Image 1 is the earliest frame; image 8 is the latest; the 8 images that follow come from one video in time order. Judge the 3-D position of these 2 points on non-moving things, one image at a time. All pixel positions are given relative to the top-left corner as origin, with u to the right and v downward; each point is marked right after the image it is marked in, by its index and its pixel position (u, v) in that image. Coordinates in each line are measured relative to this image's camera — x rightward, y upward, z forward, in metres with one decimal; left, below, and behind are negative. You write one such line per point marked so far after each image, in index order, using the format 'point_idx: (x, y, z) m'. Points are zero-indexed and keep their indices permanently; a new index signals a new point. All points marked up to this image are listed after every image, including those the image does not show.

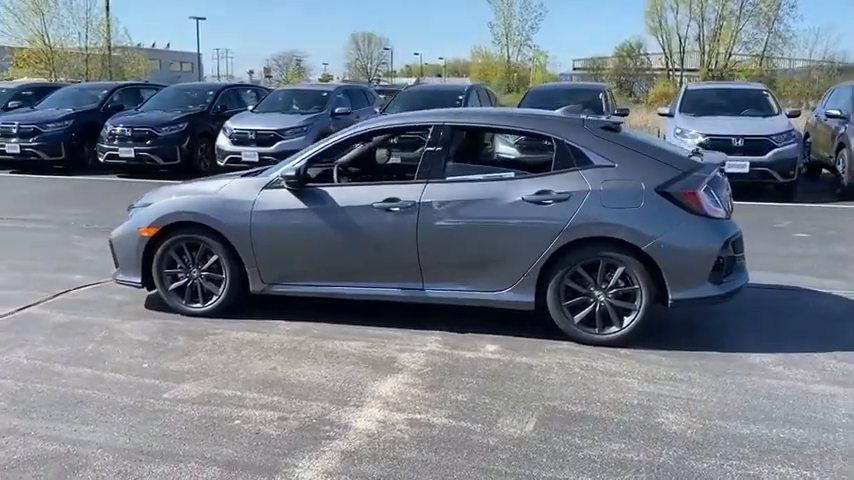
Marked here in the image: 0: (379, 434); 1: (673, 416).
0: (-0.3, -1.0, +3.9) m
1: (+1.4, -1.0, +4.1) m
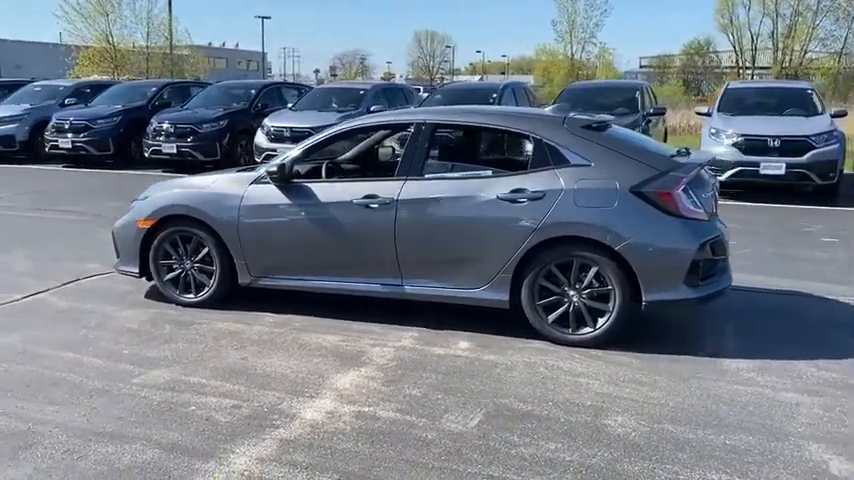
0: (-0.6, -1.0, +4.0) m
1: (+1.1, -1.0, +4.1) m
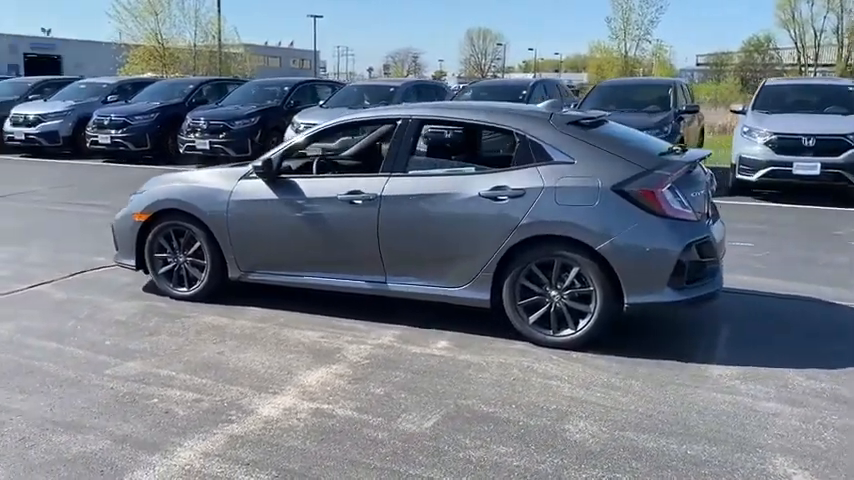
0: (-0.8, -1.0, +3.9) m
1: (+0.8, -1.0, +3.9) m
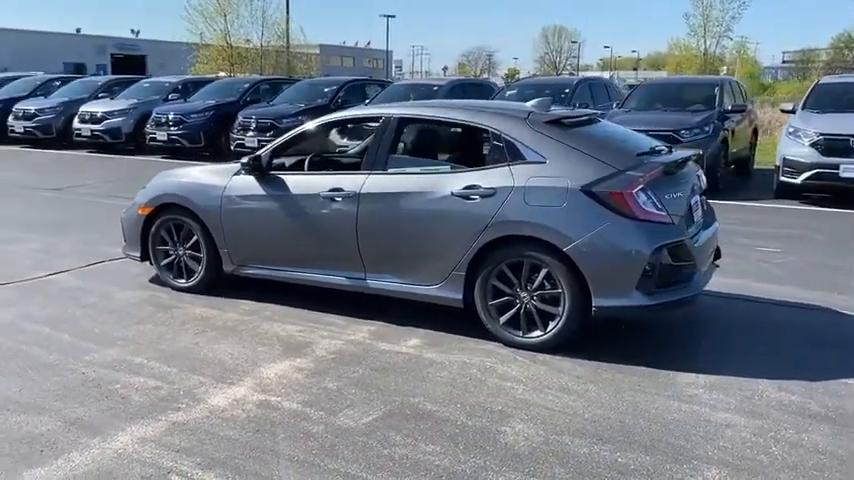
0: (-1.1, -0.9, +4.1) m
1: (+0.5, -1.0, +3.9) m
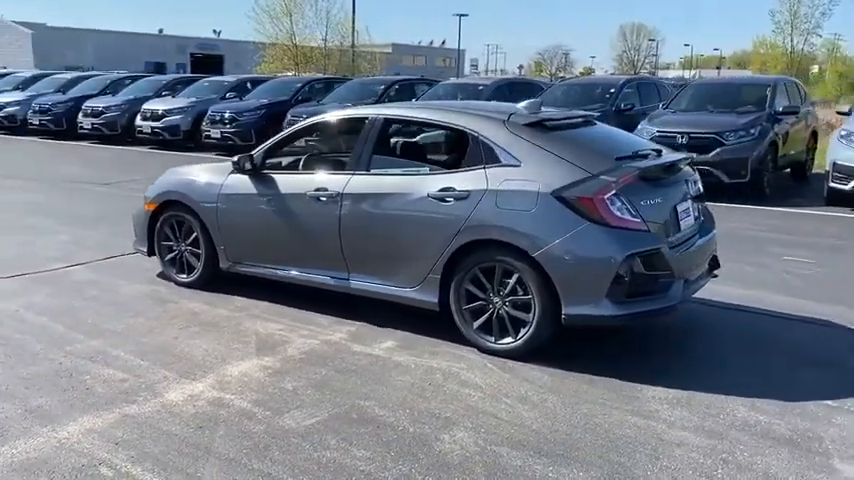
0: (-1.4, -0.9, +4.1) m
1: (+0.2, -1.0, +3.8) m
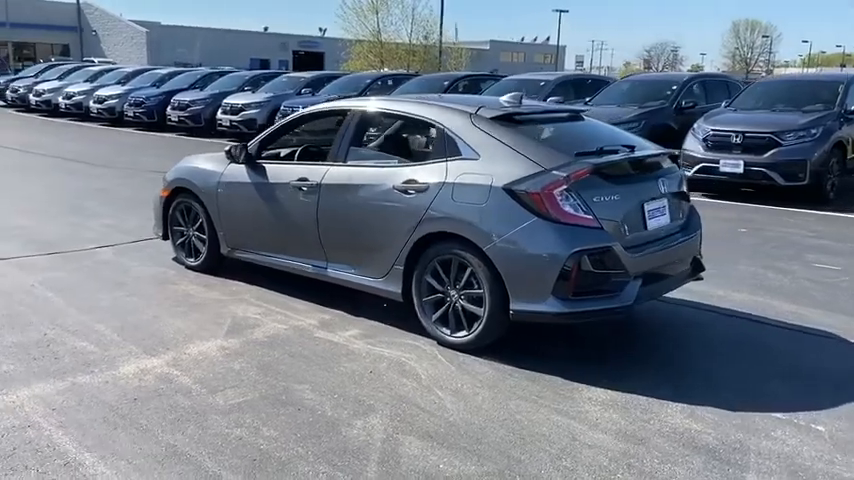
0: (-1.8, -0.8, +4.4) m
1: (-0.3, -0.9, +3.8) m
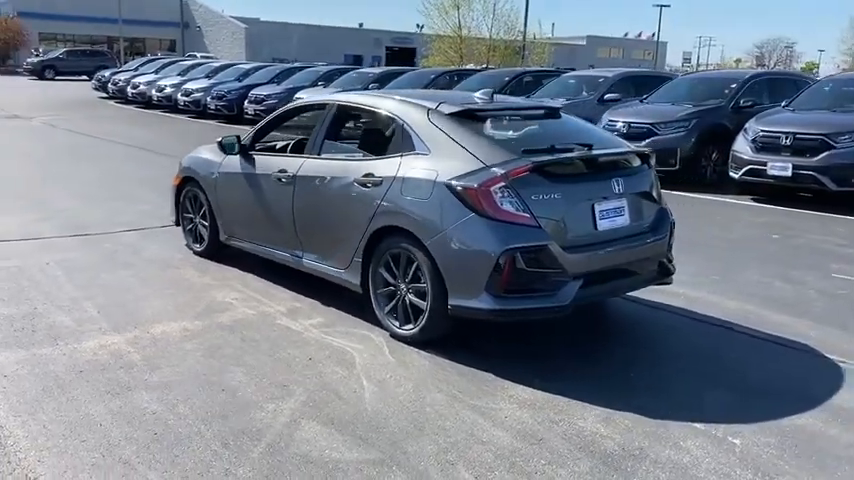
0: (-2.2, -0.7, +4.7) m
1: (-0.7, -0.9, +4.0) m
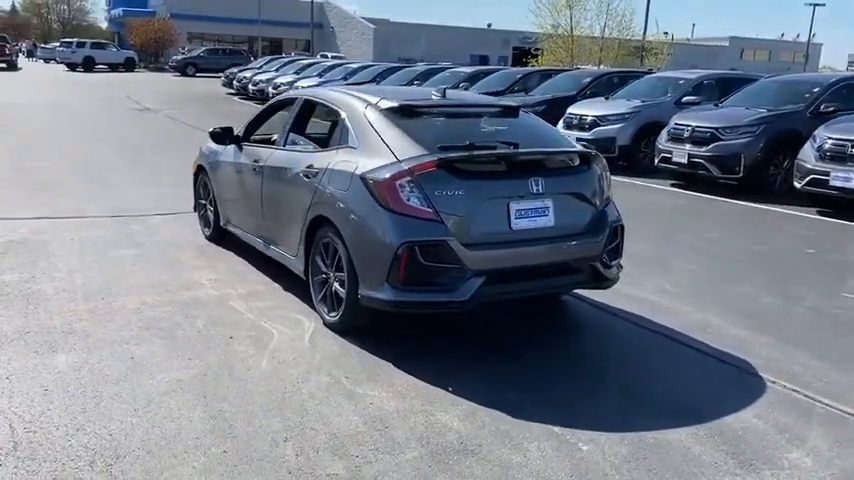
0: (-2.7, -0.5, +5.2) m
1: (-1.4, -0.8, +4.3) m
